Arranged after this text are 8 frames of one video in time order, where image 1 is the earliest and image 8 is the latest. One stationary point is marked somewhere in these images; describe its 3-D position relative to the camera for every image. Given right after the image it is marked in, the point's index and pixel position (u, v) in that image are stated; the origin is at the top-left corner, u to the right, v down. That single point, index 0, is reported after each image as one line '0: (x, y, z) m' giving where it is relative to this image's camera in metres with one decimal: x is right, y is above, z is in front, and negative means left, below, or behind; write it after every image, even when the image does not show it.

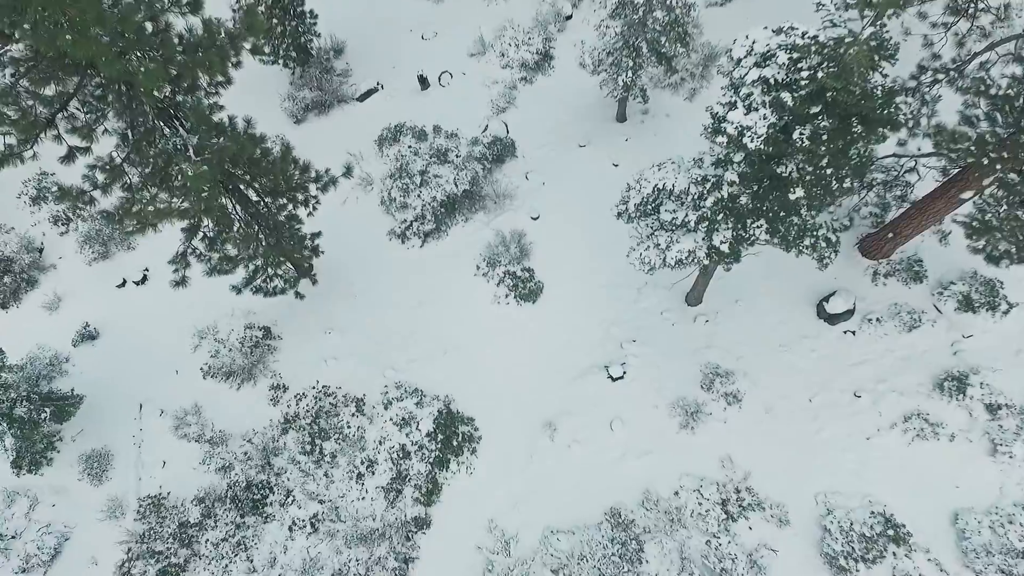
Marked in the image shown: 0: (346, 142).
0: (-4.2, +3.7, +15.8) m
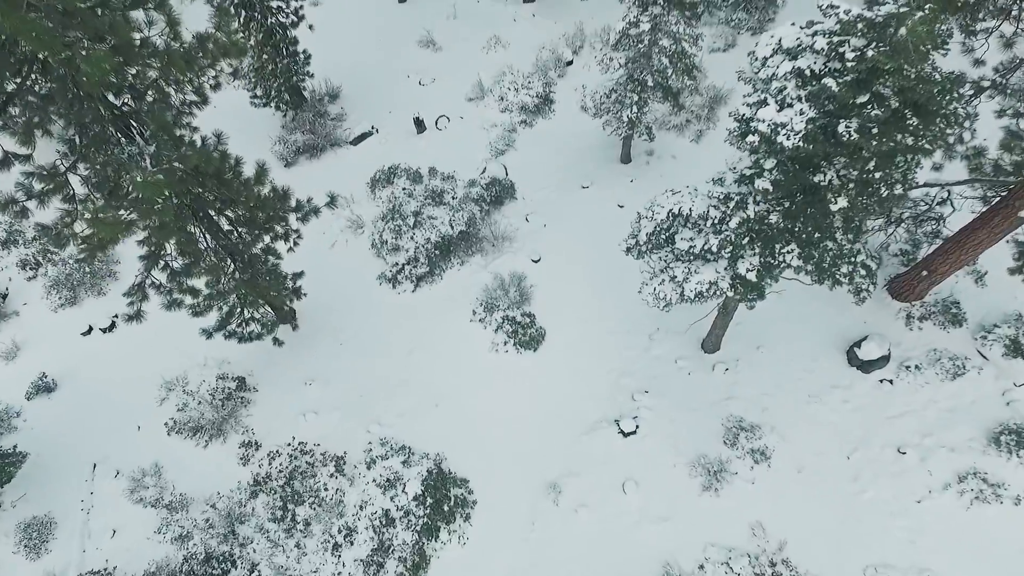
0: (-4.2, +2.5, +15.1) m
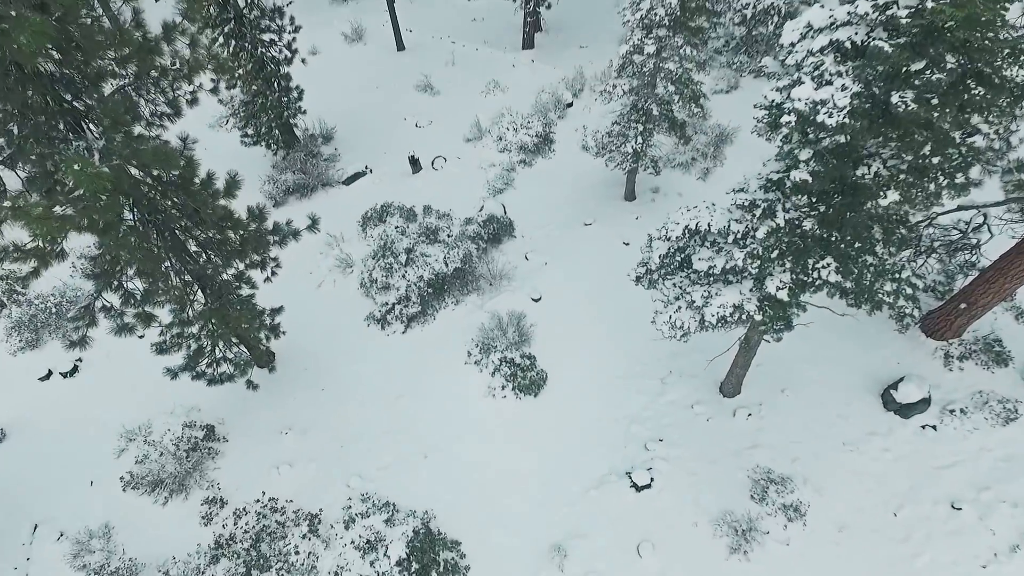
0: (-4.3, +1.5, +14.3) m
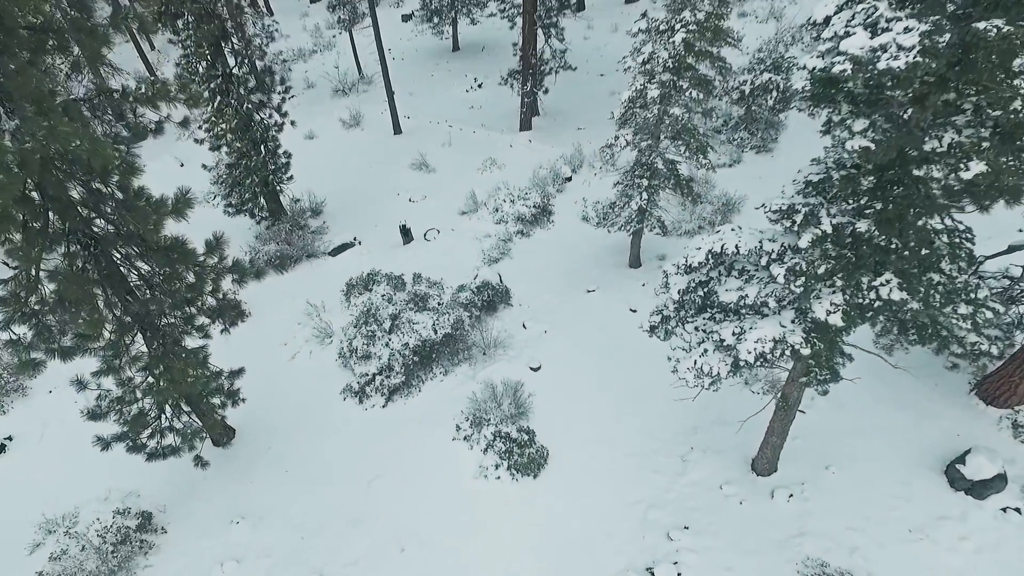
0: (-4.4, -0.1, +13.3) m
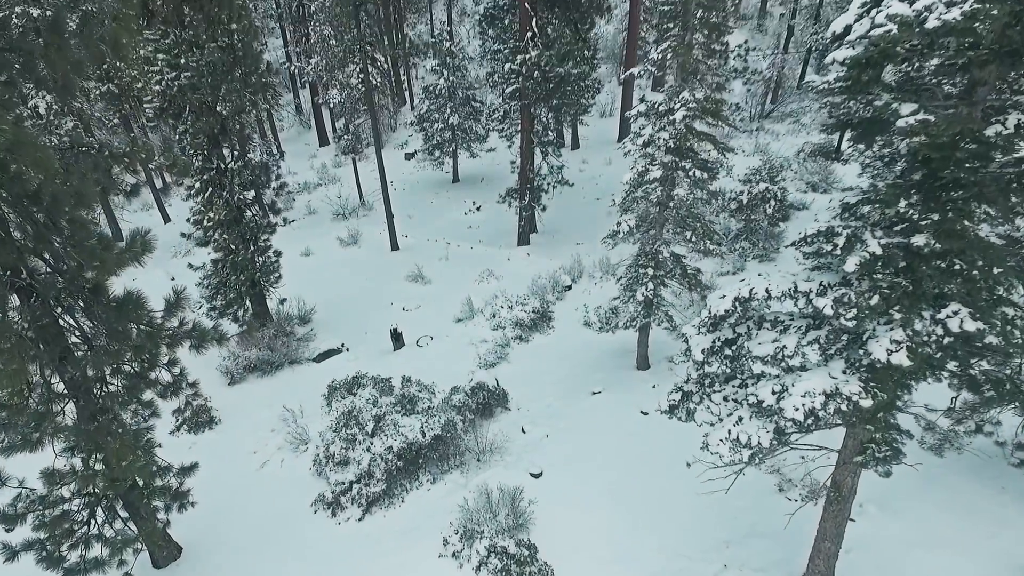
0: (-4.4, -2.1, +12.1) m
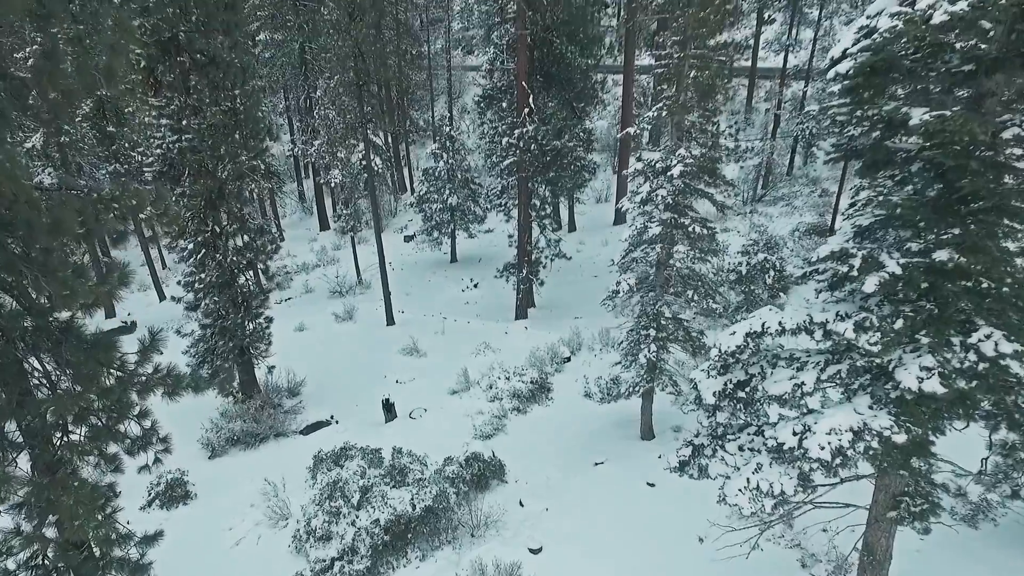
0: (-4.4, -3.4, +11.4) m
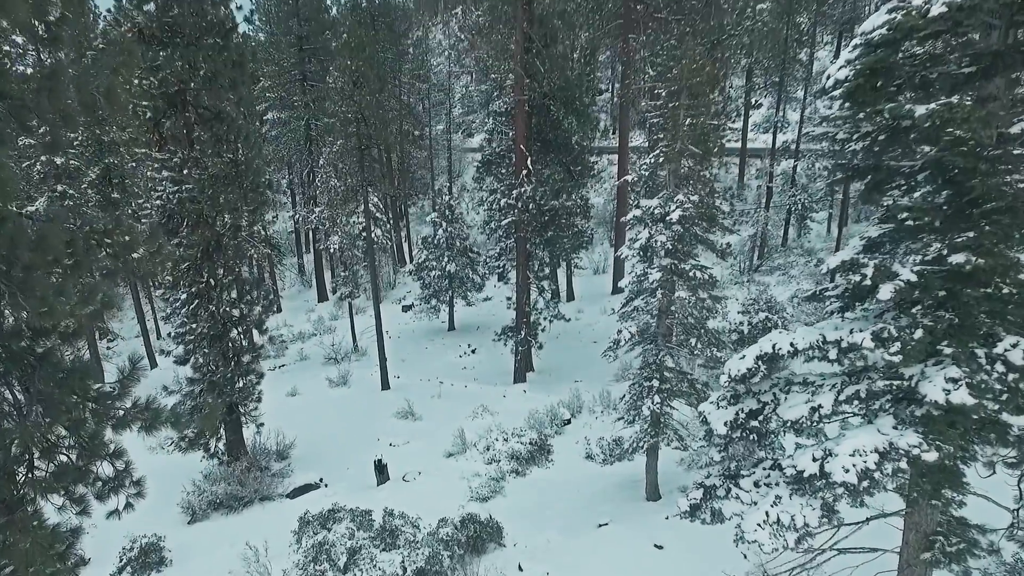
0: (-4.5, -4.3, +10.7) m
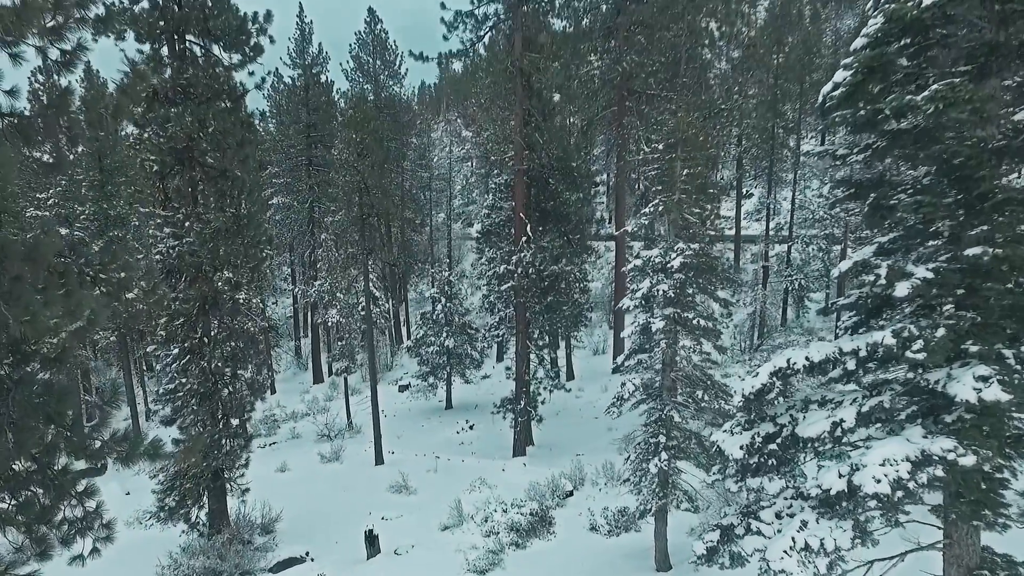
0: (-4.5, -5.1, +9.8) m
